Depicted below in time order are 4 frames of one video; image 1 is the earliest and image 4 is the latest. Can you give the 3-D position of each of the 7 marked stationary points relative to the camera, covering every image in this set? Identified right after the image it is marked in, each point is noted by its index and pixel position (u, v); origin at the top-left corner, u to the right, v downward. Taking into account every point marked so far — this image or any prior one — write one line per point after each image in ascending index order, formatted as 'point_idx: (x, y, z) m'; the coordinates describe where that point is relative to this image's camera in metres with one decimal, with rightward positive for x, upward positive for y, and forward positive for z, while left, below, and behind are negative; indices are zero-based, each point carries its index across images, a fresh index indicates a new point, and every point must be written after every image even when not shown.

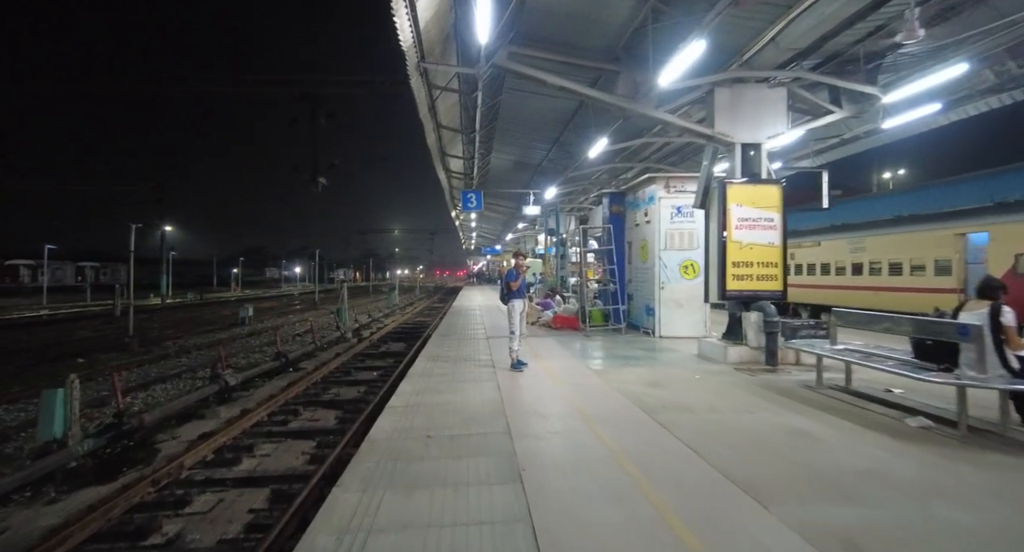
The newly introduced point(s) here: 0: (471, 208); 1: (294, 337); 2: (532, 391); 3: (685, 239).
0: (-1.7, +2.9, +17.6) m
1: (-10.1, -2.9, +19.5) m
2: (+0.3, -1.6, +6.0) m
3: (+4.3, +0.9, +10.4) m
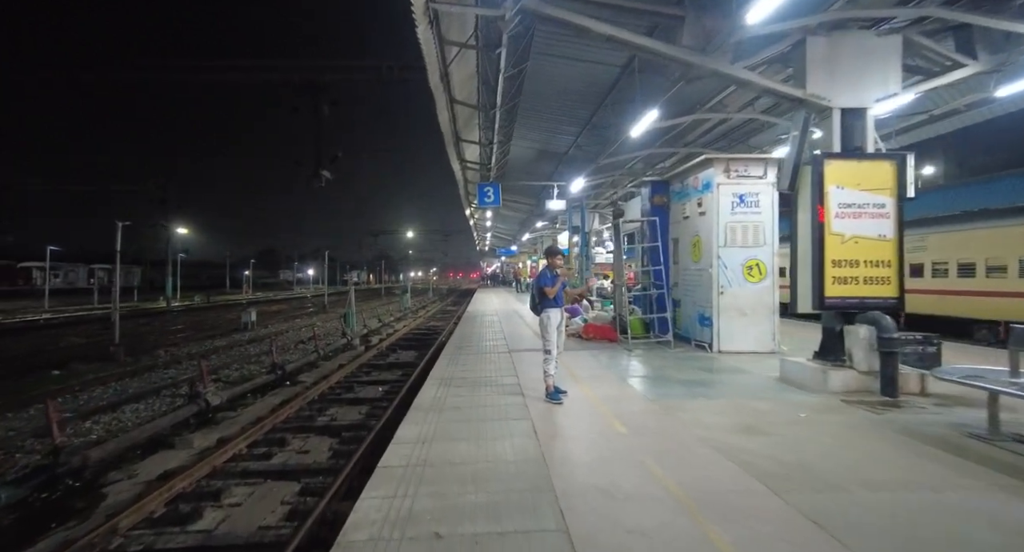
0: (-0.9, +2.8, +16.0) m
1: (-9.2, -2.9, +18.1) m
2: (+0.7, -1.7, +4.3) m
3: (+4.8, +0.9, +8.6) m
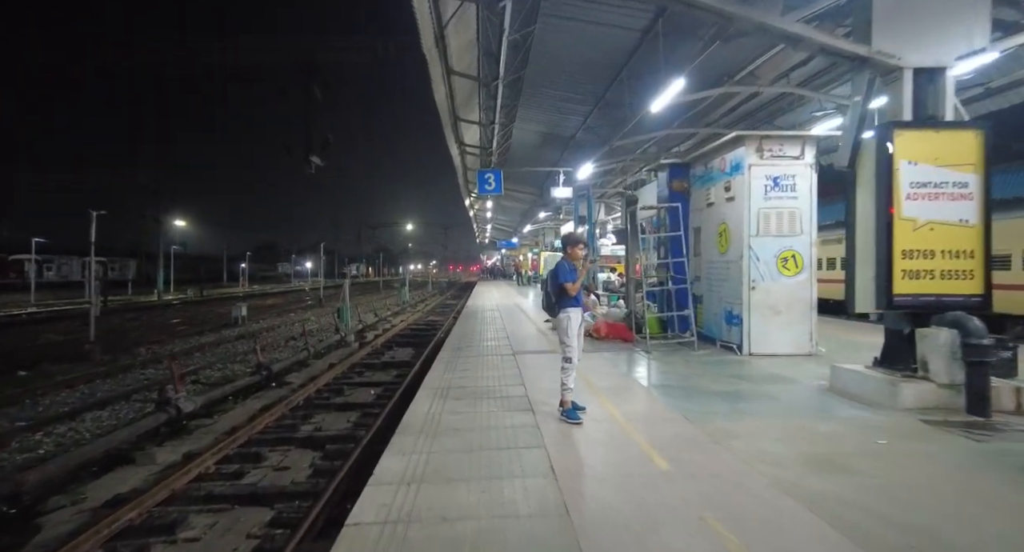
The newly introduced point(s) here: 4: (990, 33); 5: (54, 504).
0: (-0.8, +3.0, +15.0) m
1: (-9.1, -2.7, +17.1) m
2: (+0.8, -1.6, +3.4) m
3: (+4.9, +1.0, +7.6) m
4: (+5.5, +2.8, +4.9) m
5: (-6.2, -3.1, +5.7) m
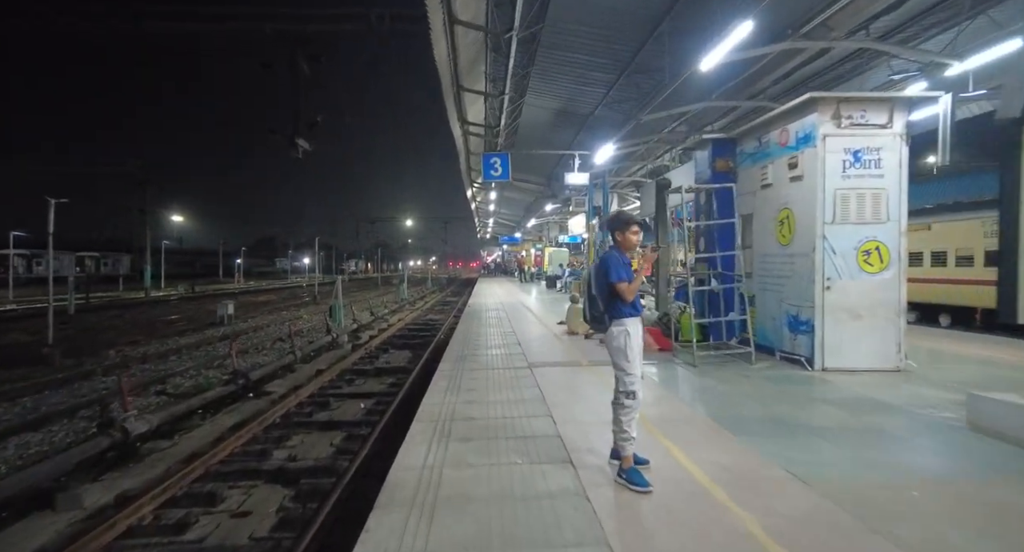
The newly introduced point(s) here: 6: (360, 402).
0: (-0.6, +3.2, +13.5) m
1: (-8.9, -2.5, +15.7) m
2: (+1.1, -1.6, +1.9) m
3: (+5.2, +1.0, +6.1) m
4: (+5.8, +2.9, +3.5) m
5: (-6.0, -3.0, +4.3) m
6: (-3.6, -3.0, +9.9) m
